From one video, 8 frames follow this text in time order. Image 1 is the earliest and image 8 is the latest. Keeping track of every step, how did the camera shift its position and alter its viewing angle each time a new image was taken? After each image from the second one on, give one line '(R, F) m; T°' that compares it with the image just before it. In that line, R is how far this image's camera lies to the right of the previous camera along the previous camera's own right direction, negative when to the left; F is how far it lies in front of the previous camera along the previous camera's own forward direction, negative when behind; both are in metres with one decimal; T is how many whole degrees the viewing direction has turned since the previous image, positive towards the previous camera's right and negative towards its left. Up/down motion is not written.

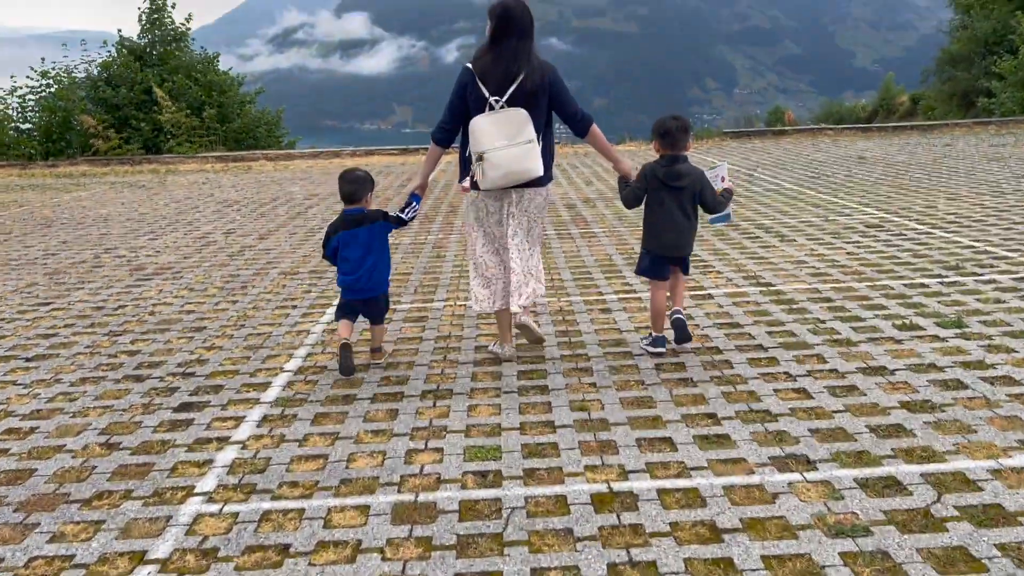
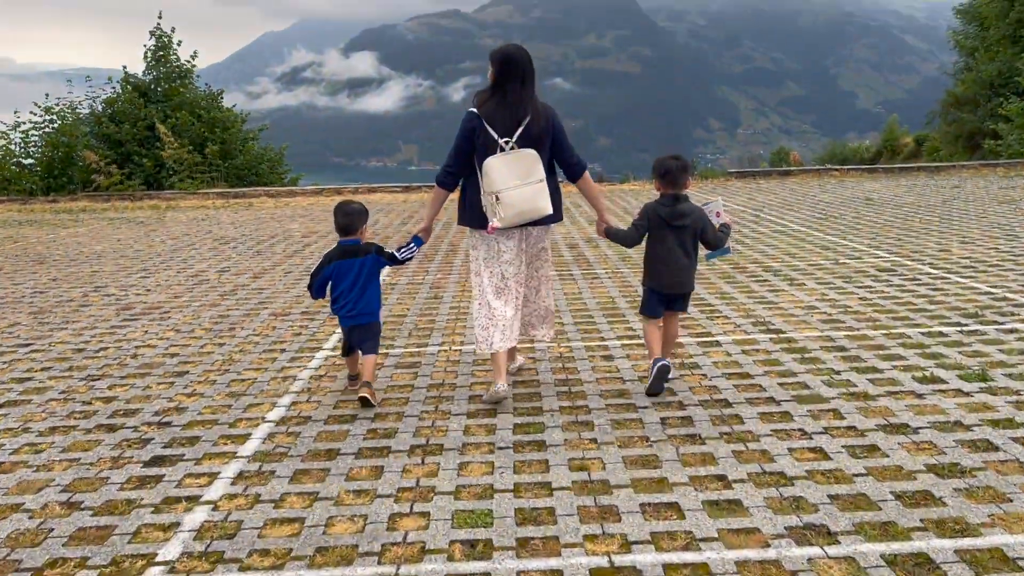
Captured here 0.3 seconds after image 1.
(0.0, +0.2) m; 0°
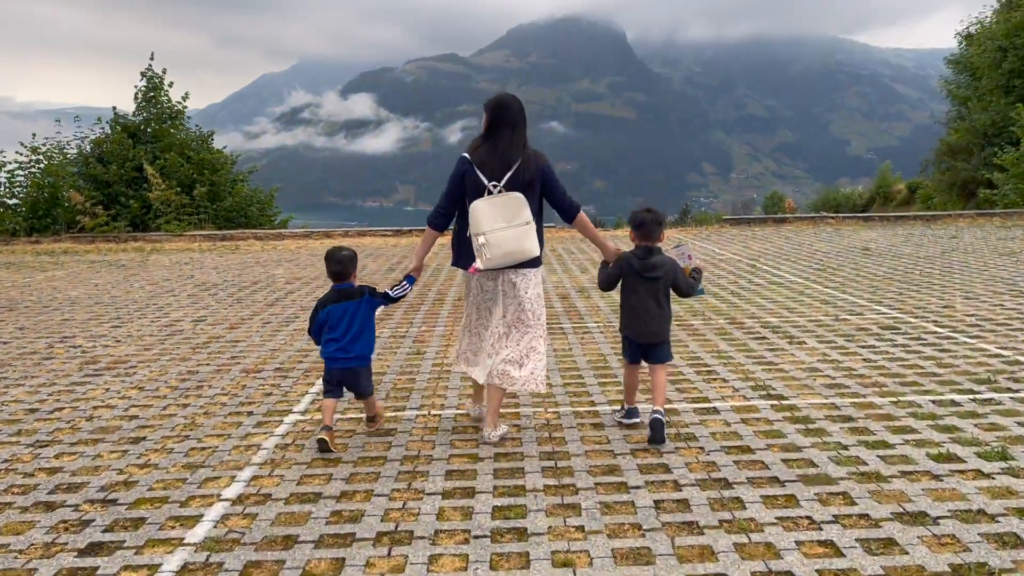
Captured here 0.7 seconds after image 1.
(0.0, +0.2) m; 0°
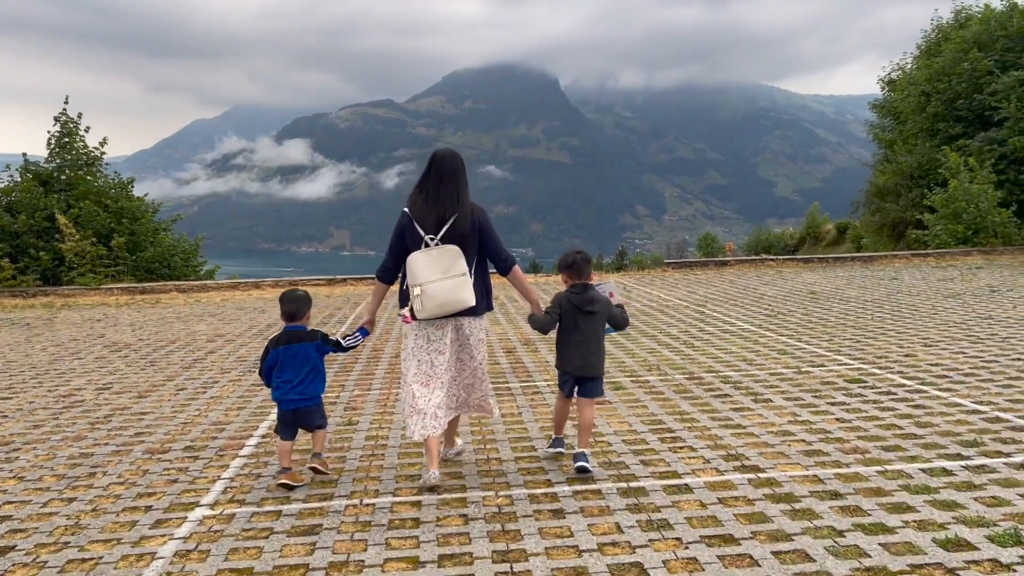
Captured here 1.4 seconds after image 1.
(0.0, +0.4) m; +4°
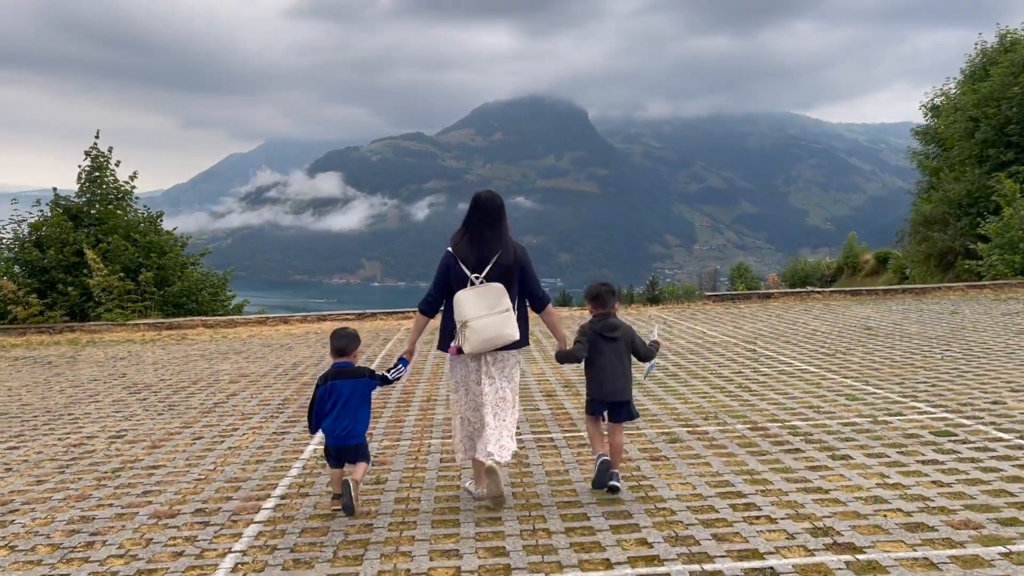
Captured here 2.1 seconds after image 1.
(-0.1, +0.4) m; -2°
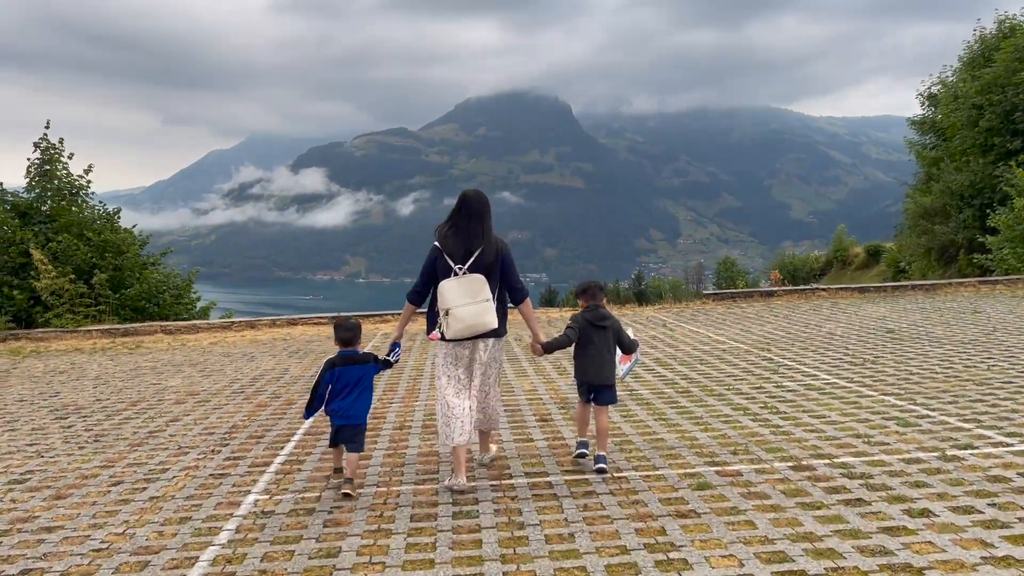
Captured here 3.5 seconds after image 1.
(0.0, +0.9) m; +1°
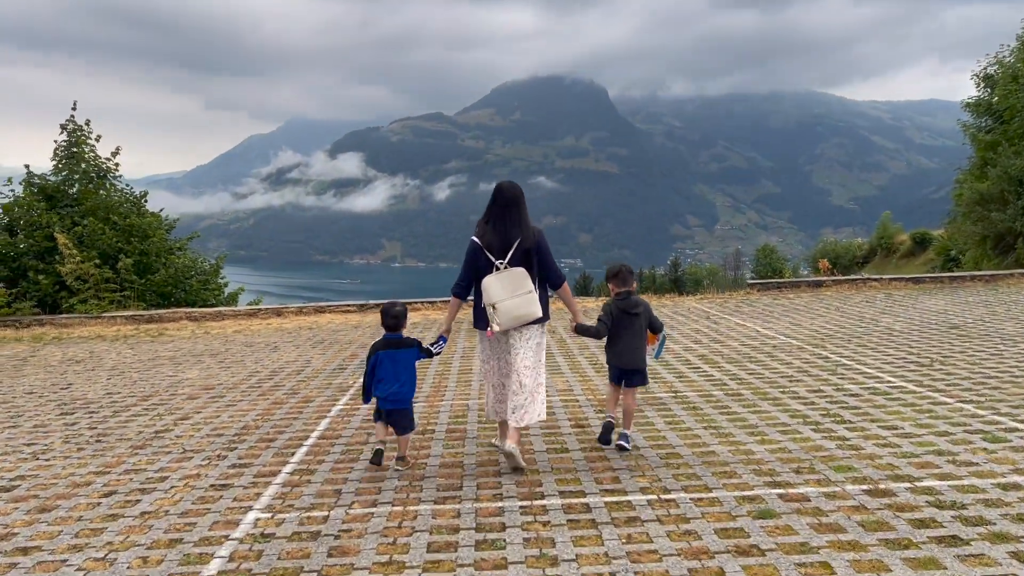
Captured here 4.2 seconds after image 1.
(0.0, +0.5) m; -2°
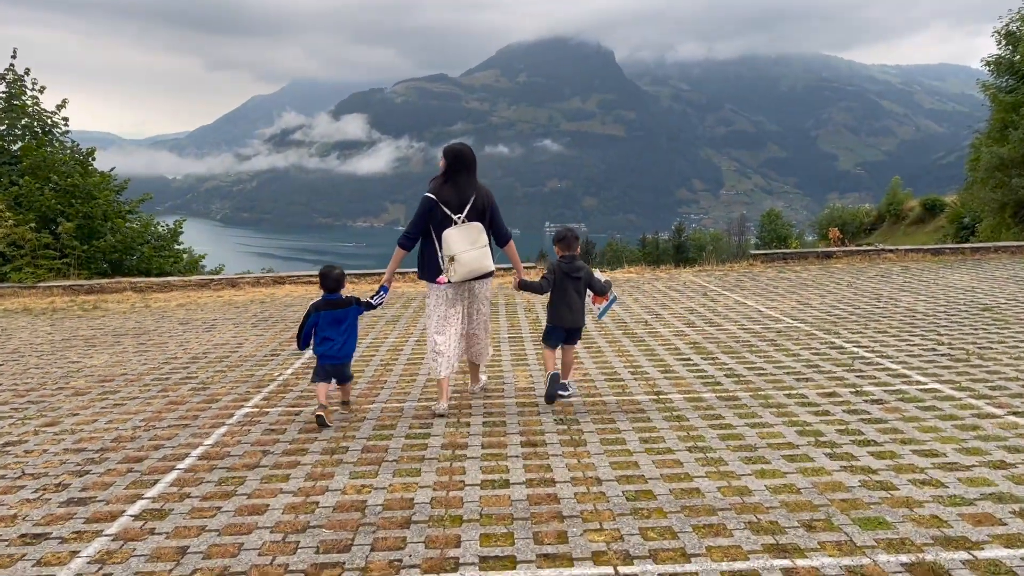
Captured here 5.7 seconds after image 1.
(+0.3, +1.0) m; 0°
